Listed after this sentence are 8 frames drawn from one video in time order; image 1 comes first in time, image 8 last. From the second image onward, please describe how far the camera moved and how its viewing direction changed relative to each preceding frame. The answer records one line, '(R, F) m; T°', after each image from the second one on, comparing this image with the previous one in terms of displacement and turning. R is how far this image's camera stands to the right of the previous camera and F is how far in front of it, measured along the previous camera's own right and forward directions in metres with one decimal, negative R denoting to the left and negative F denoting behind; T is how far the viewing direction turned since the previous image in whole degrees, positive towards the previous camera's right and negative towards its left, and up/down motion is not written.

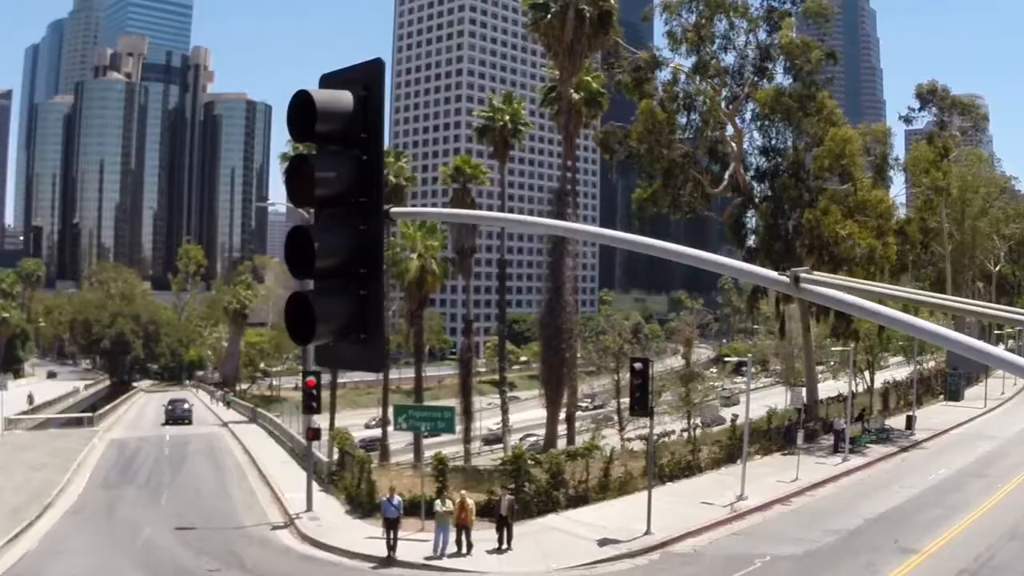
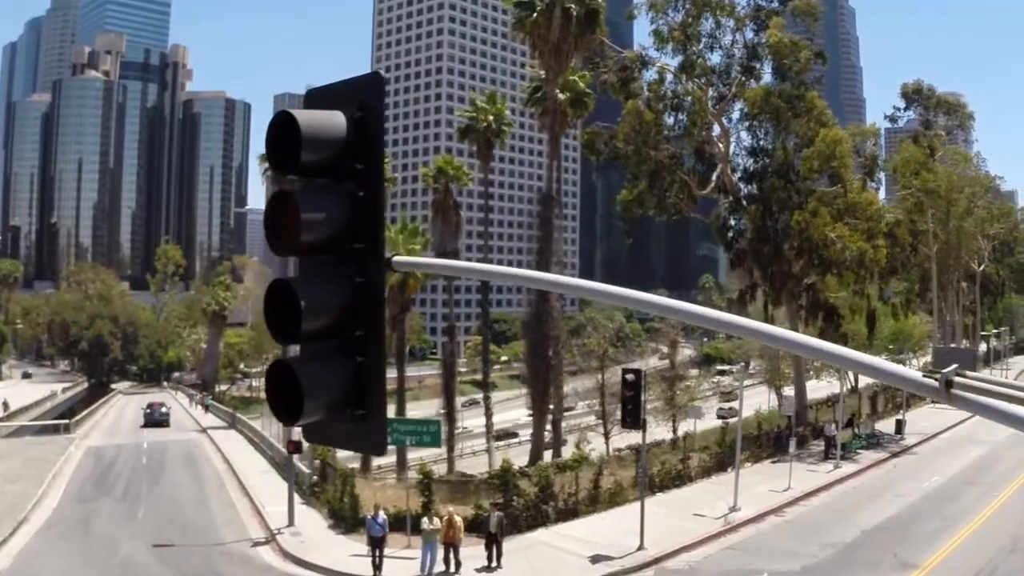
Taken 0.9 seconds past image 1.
(-0.1, +0.7) m; +1°
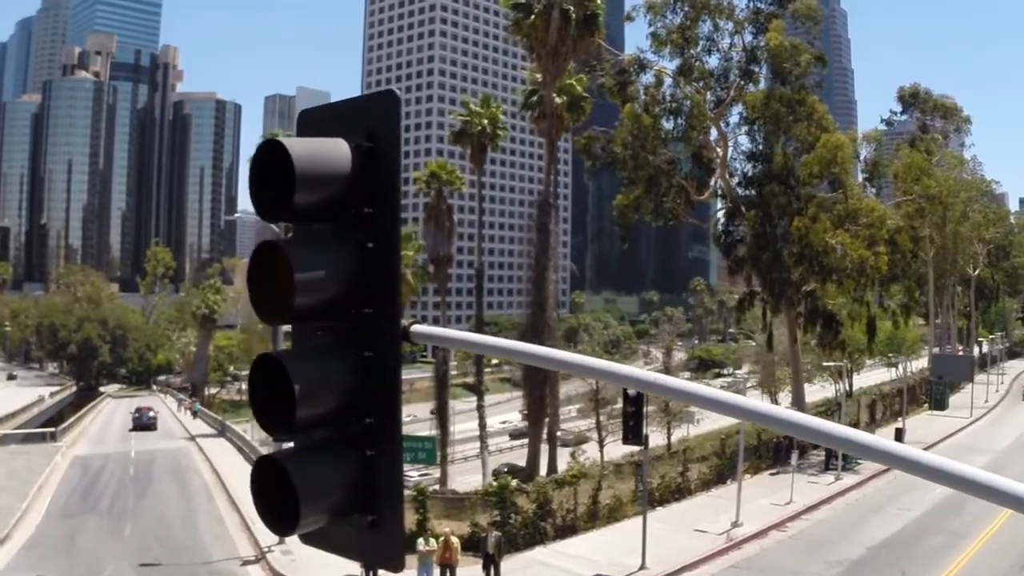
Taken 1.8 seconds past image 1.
(-0.1, +0.7) m; 0°
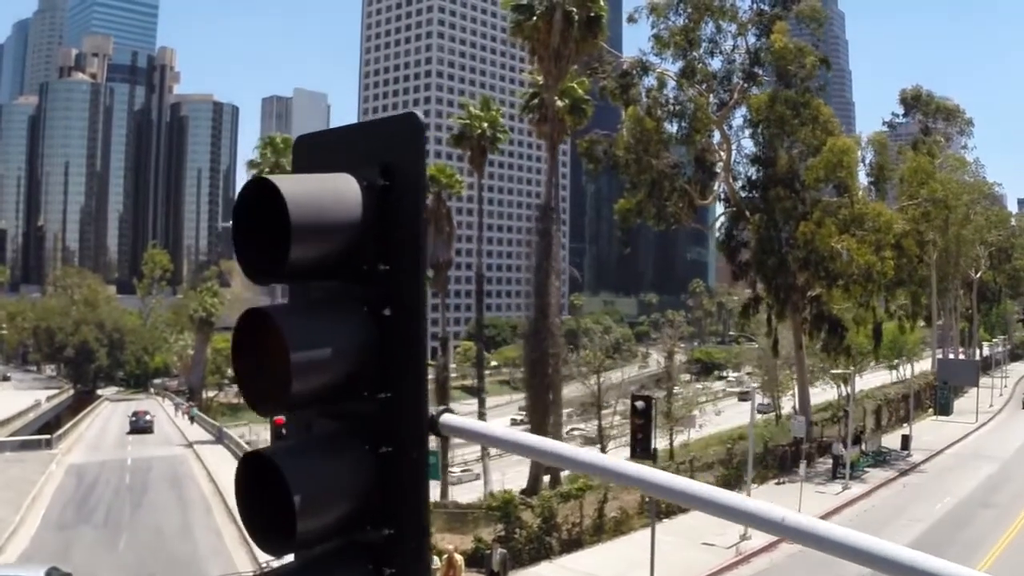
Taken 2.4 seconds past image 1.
(-0.1, +0.5) m; 0°
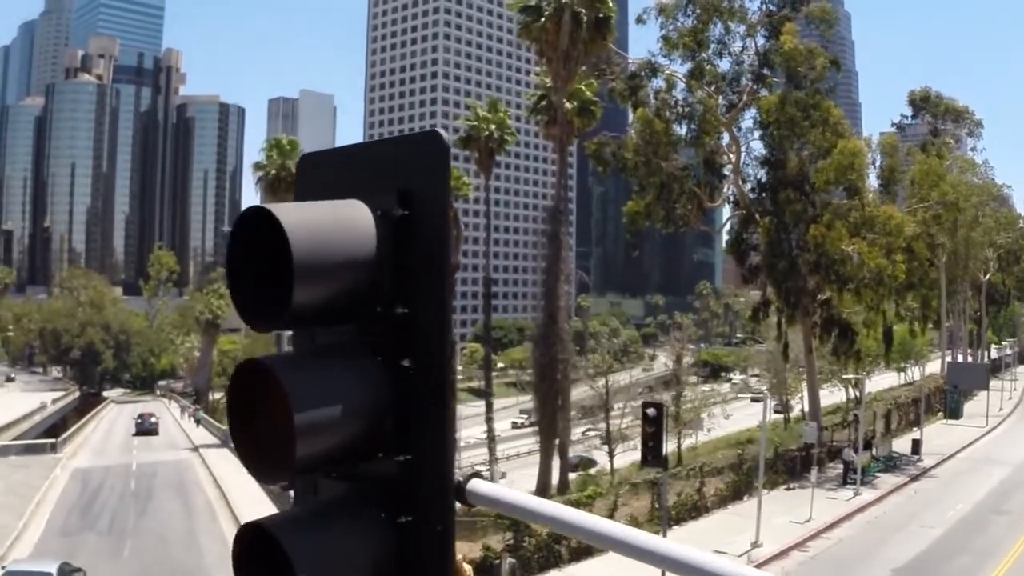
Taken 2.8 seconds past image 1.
(-0.1, +0.3) m; 0°
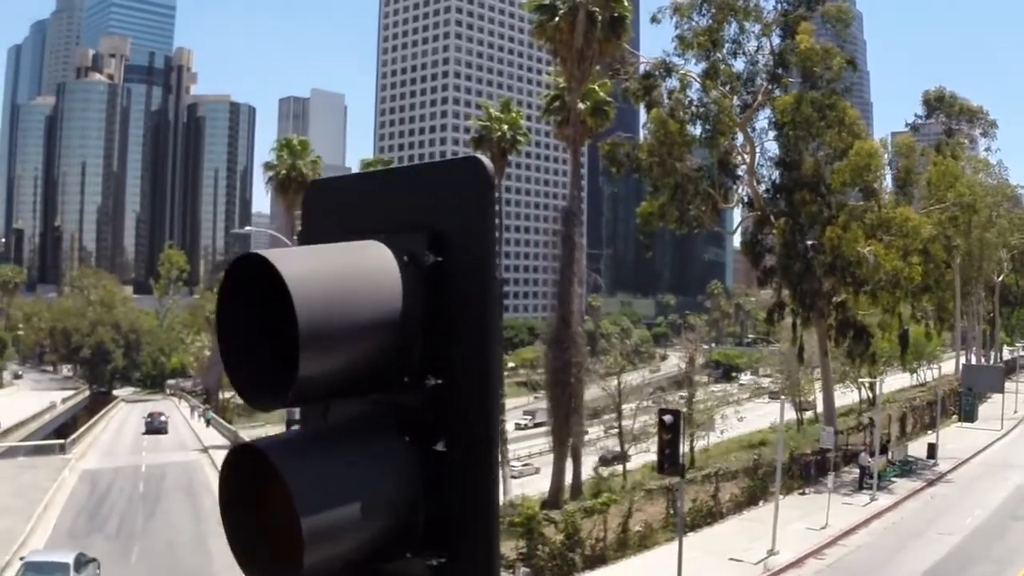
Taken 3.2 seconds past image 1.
(-0.1, +0.3) m; -1°
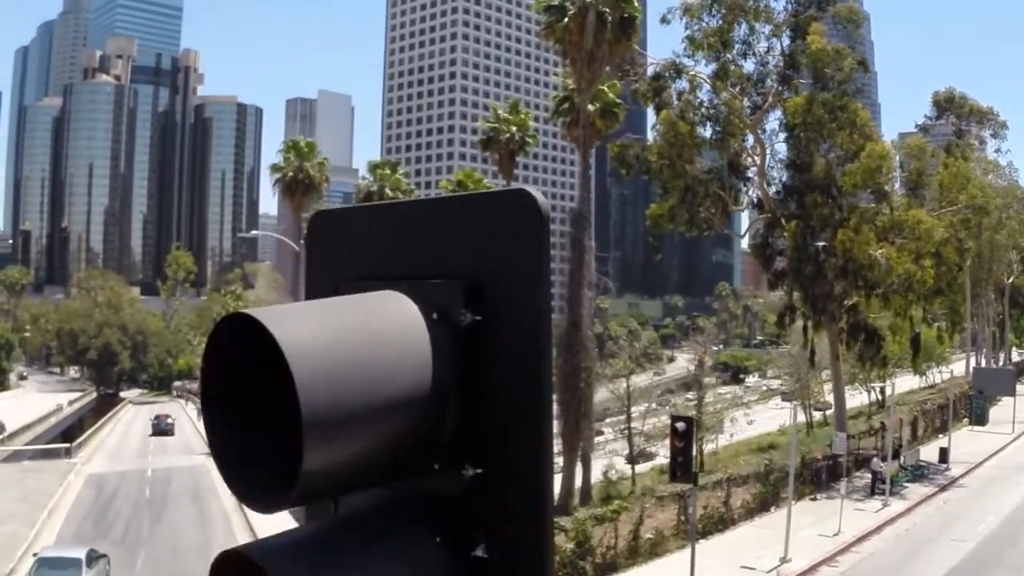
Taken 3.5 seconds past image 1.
(-0.1, +0.3) m; 0°
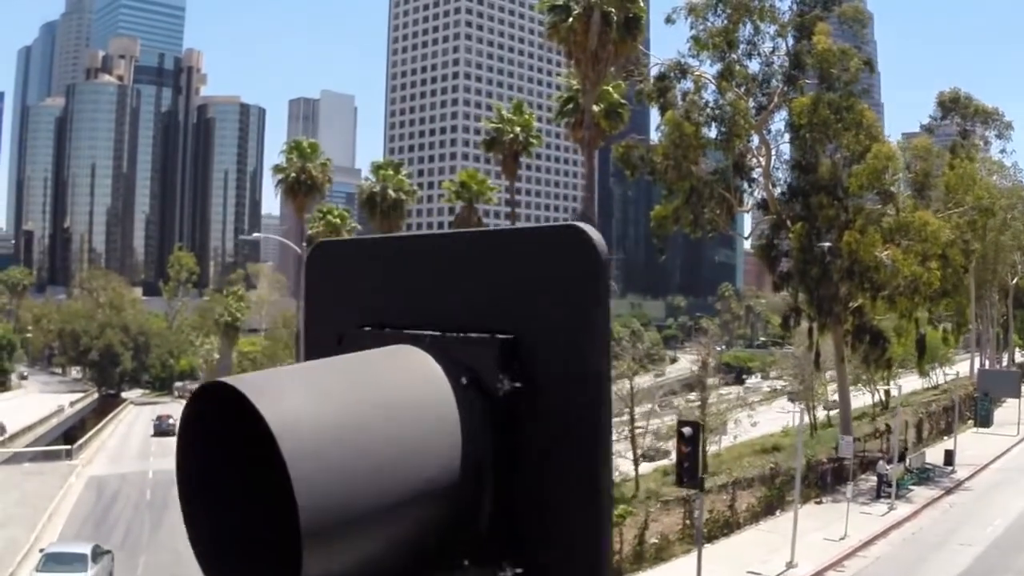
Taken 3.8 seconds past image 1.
(-0.1, +0.2) m; 0°
